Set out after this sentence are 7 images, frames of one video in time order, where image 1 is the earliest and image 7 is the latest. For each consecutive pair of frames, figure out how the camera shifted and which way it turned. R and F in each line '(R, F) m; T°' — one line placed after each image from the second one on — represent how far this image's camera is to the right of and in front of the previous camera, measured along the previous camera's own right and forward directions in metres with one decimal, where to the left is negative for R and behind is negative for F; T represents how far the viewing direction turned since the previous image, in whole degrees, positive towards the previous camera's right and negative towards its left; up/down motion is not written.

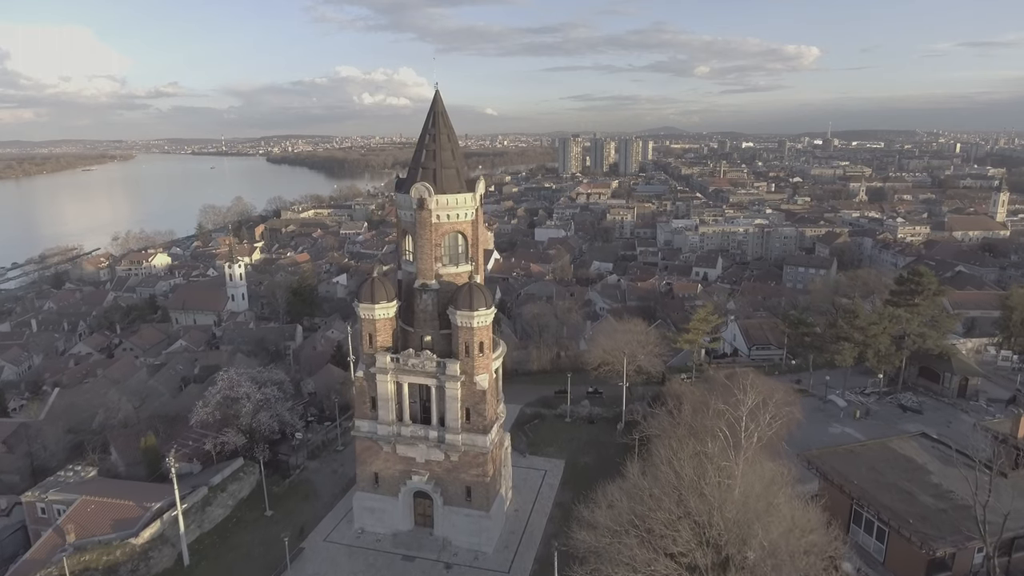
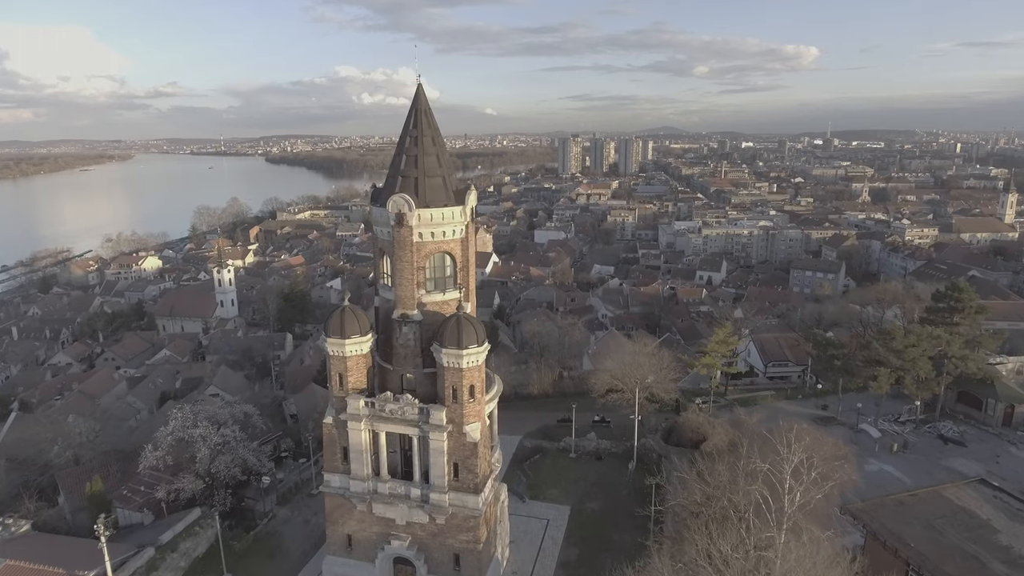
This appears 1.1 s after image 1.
(0.0, +1.4) m; 0°
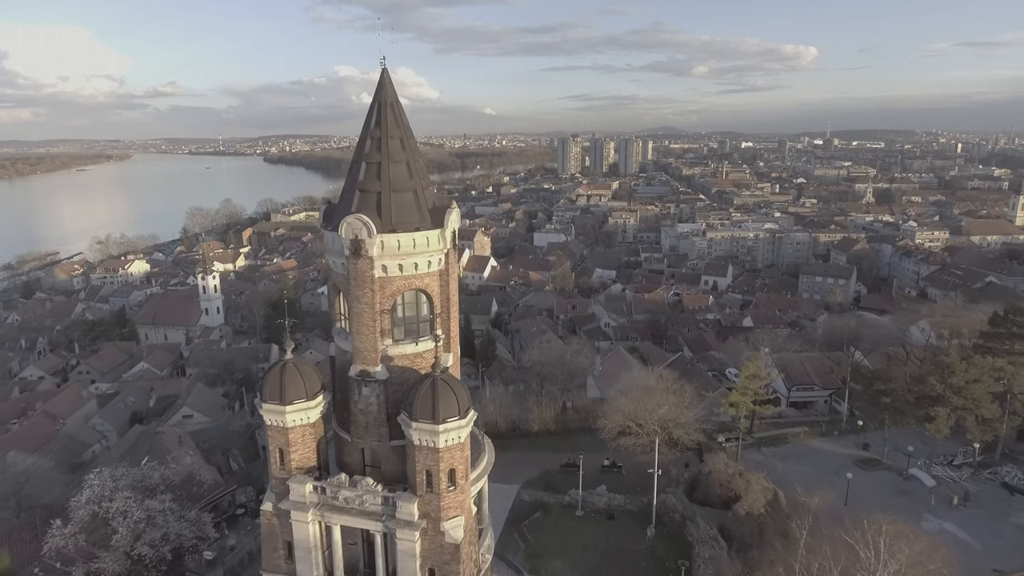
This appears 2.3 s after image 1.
(0.0, +1.7) m; 0°
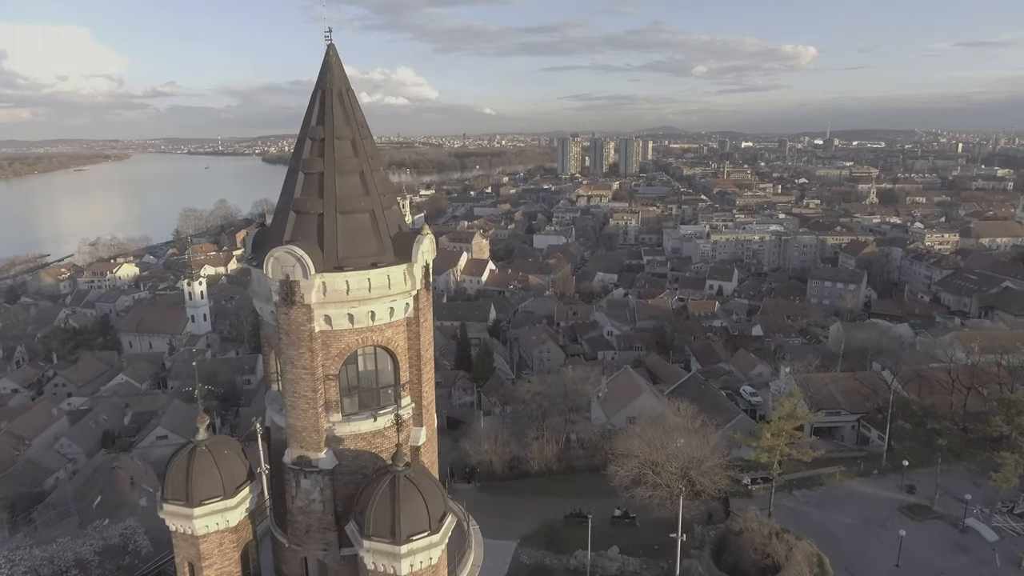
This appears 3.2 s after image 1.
(0.0, +1.5) m; 0°
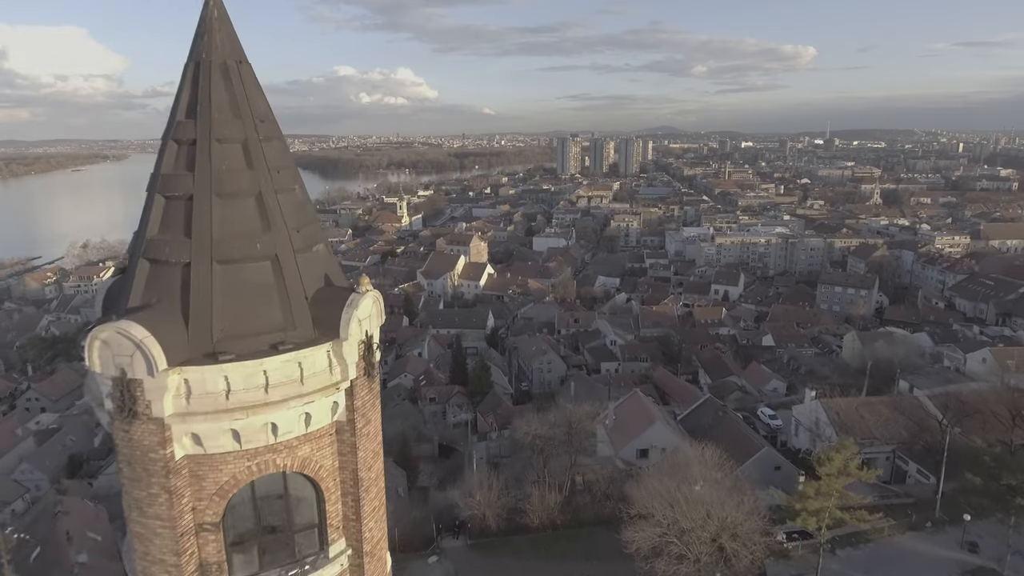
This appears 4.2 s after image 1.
(0.0, +1.5) m; 0°
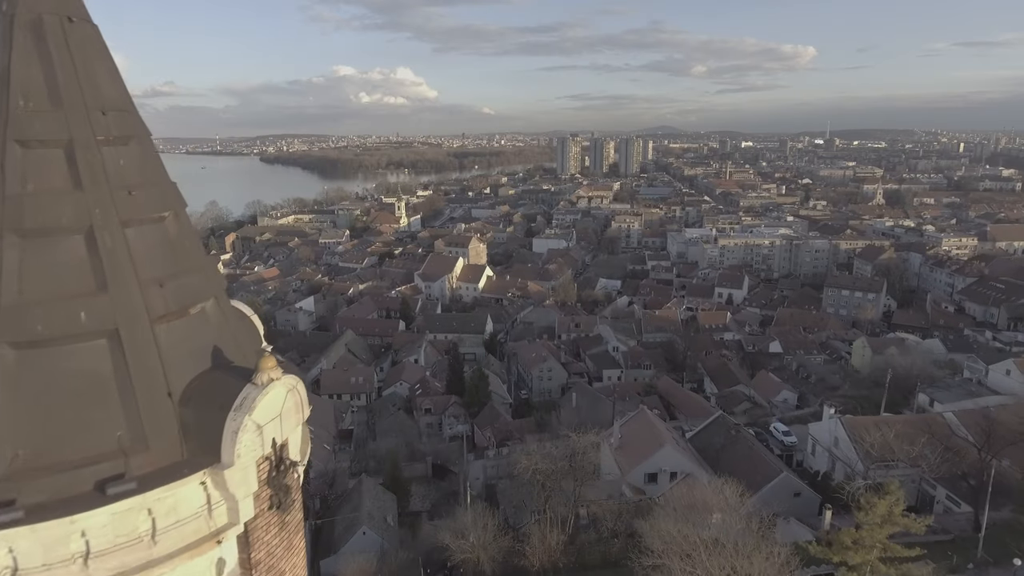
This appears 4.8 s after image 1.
(0.0, +1.0) m; 0°
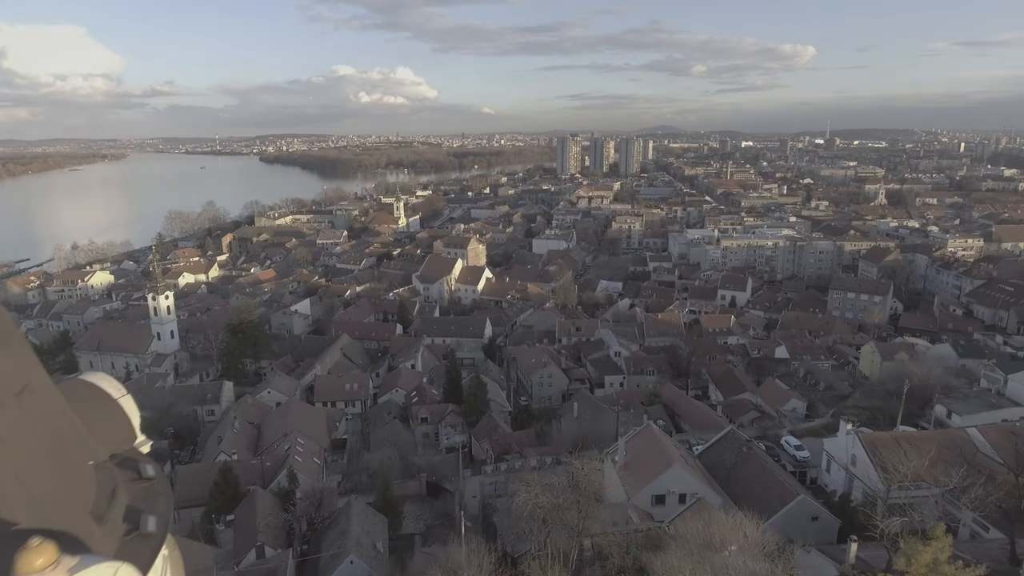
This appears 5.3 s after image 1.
(0.0, +0.8) m; 0°
